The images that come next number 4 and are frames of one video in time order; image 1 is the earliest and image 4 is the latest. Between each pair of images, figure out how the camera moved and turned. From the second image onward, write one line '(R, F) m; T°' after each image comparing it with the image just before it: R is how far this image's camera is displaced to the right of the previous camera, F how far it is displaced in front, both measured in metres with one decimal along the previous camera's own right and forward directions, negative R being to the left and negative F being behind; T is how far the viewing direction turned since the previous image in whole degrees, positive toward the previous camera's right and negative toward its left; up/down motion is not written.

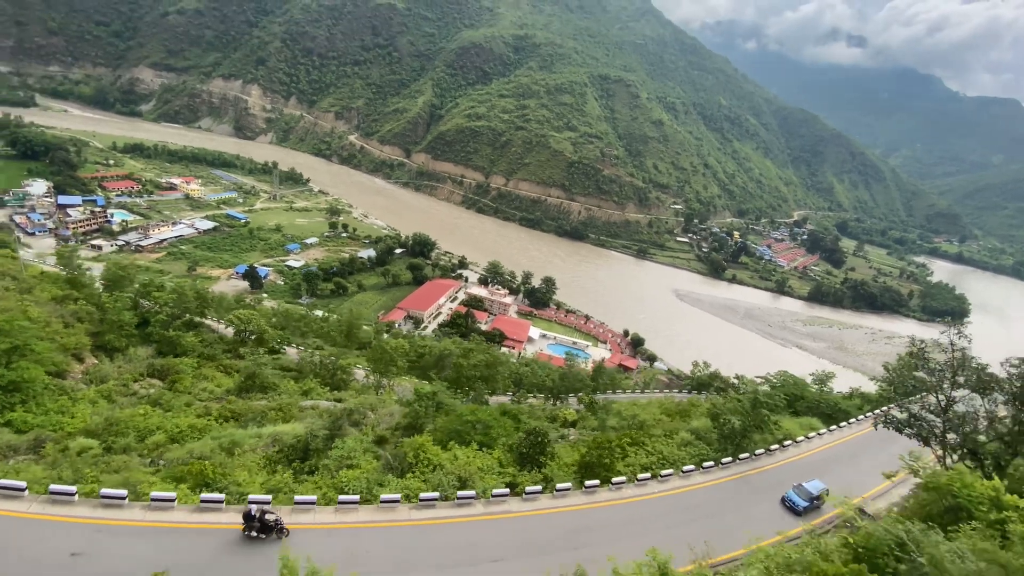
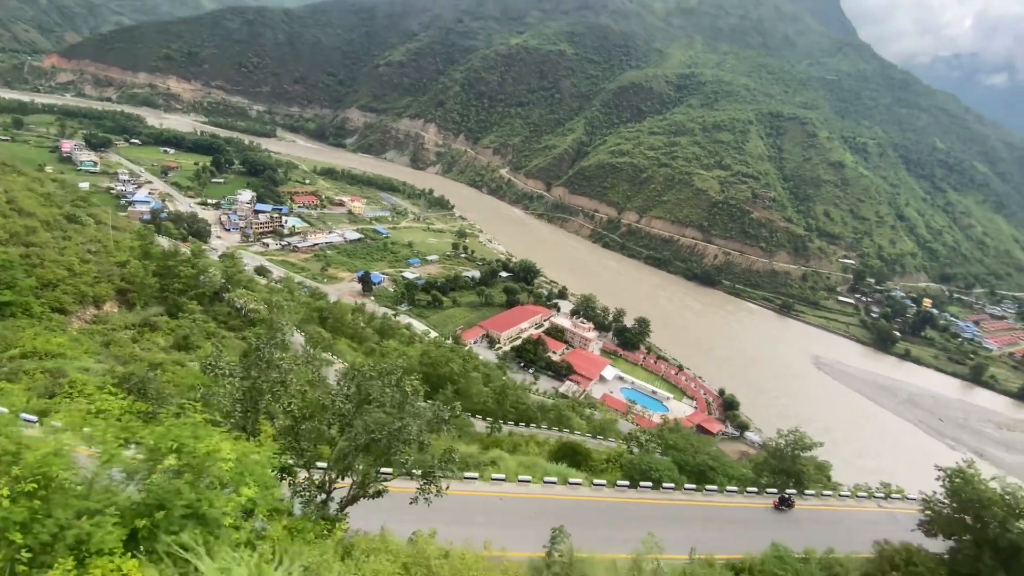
(+4.6, +1.0) m; -19°
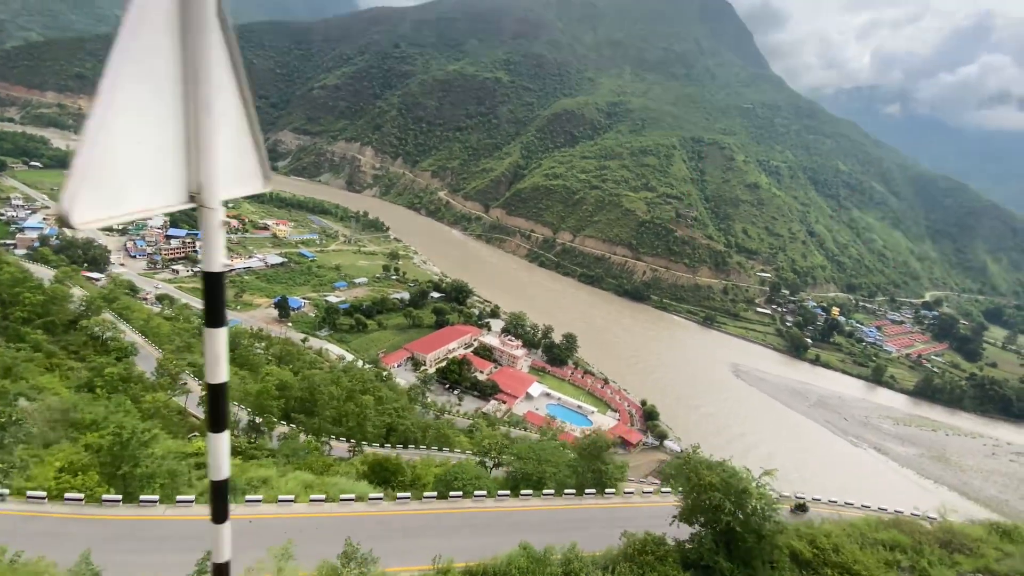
(+1.7, -0.1) m; +6°
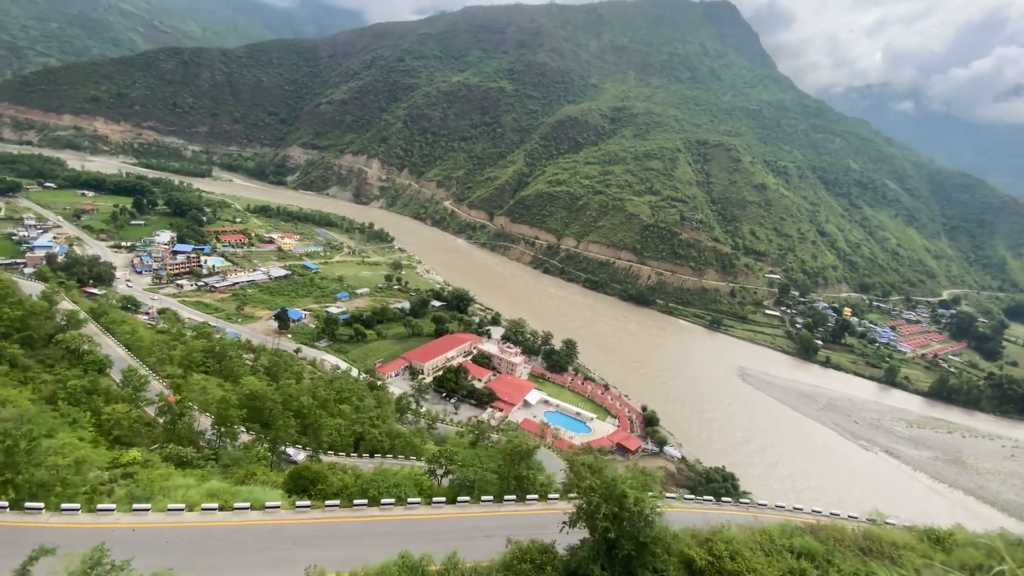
(+1.1, +0.1) m; -2°
